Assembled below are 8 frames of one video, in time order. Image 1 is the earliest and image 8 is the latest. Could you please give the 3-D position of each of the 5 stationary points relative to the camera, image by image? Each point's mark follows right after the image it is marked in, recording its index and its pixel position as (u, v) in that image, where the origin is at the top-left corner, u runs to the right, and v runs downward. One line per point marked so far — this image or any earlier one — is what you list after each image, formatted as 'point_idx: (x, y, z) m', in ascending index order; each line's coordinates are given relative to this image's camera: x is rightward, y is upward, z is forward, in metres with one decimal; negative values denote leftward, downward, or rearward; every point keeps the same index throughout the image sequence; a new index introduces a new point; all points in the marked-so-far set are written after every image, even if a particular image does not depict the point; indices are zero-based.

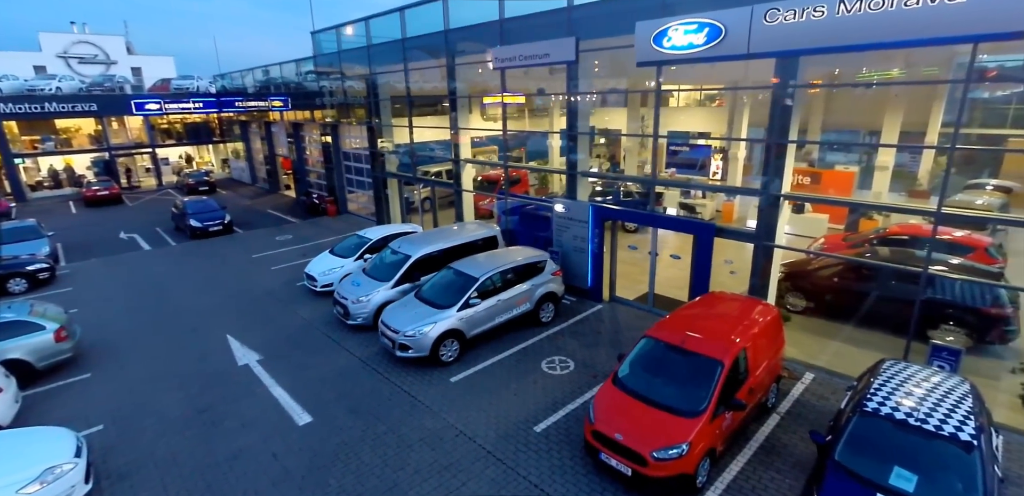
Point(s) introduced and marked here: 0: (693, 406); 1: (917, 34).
0: (+2.2, -1.9, +6.0) m
1: (+5.3, +2.8, +6.5) m
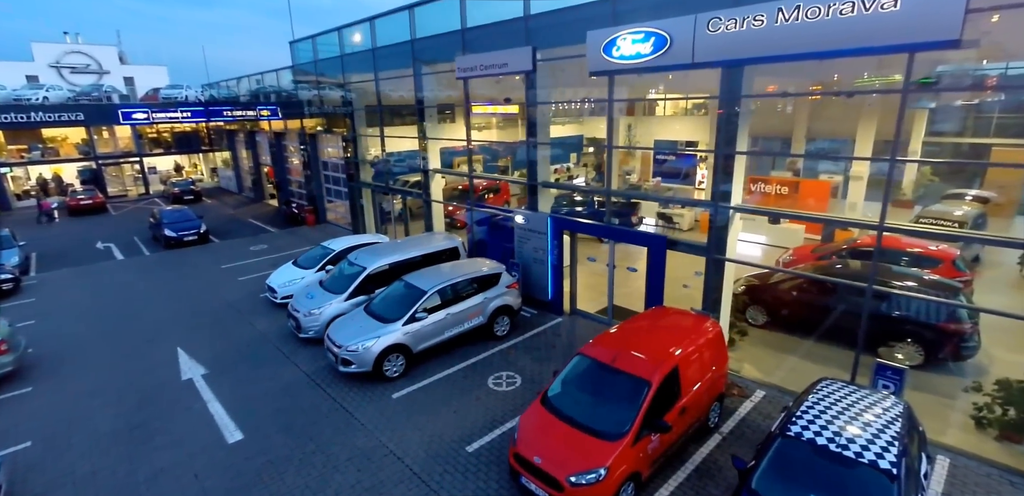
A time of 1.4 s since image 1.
0: (+1.2, -2.1, +5.8) m
1: (+4.3, +2.6, +6.3) m
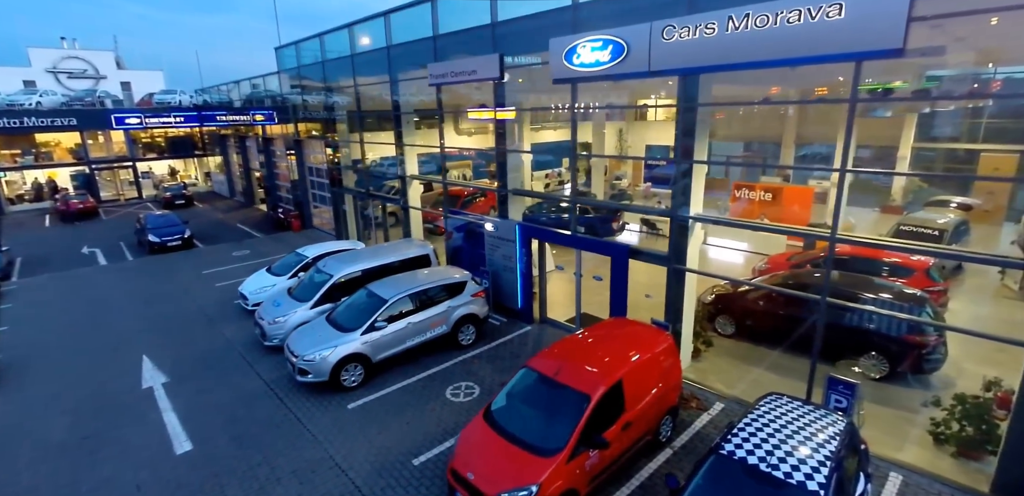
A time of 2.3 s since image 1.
0: (+0.5, -2.2, +5.7) m
1: (+3.6, +2.4, +6.2) m
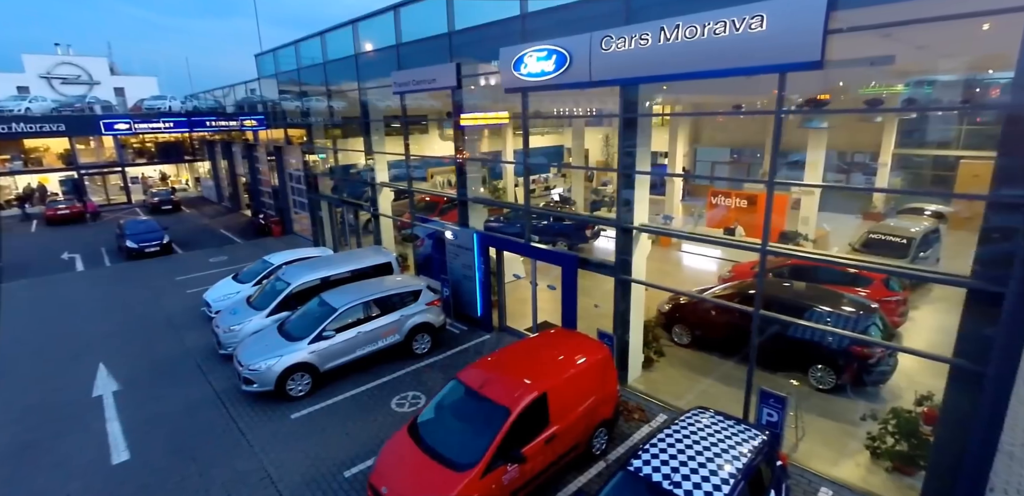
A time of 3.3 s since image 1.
0: (-0.5, -2.4, +5.6) m
1: (+2.7, +2.3, +6.2) m
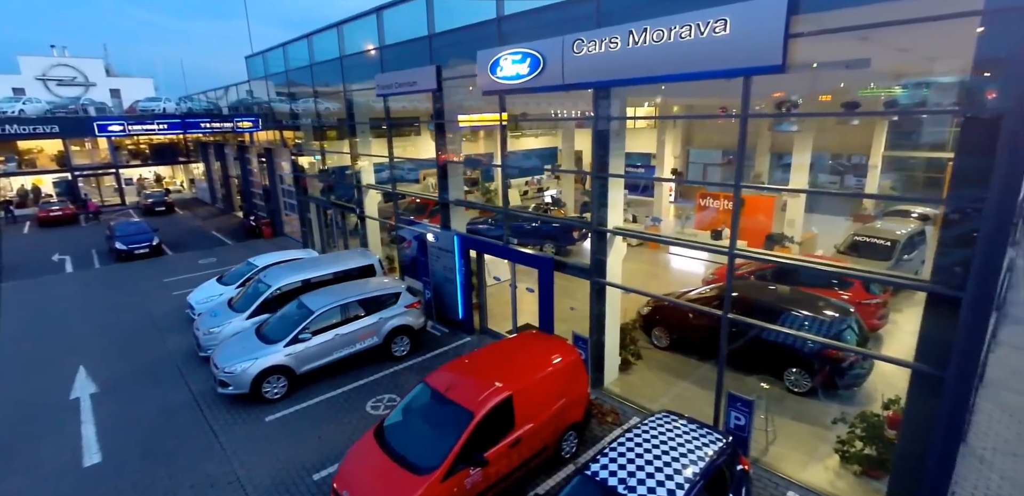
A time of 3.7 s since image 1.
0: (-0.9, -2.4, +5.6) m
1: (+2.2, +2.2, +6.2) m
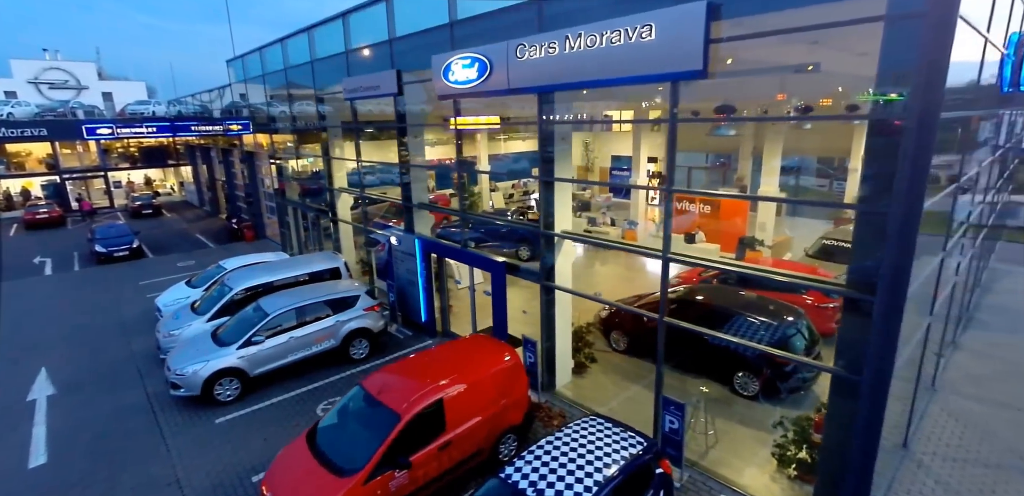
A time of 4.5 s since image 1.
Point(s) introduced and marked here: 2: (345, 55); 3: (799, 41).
0: (-1.8, -2.5, +5.7) m
1: (+1.4, +2.2, +6.2) m
2: (-4.1, +4.8, +12.3) m
3: (+3.0, +2.2, +5.3) m
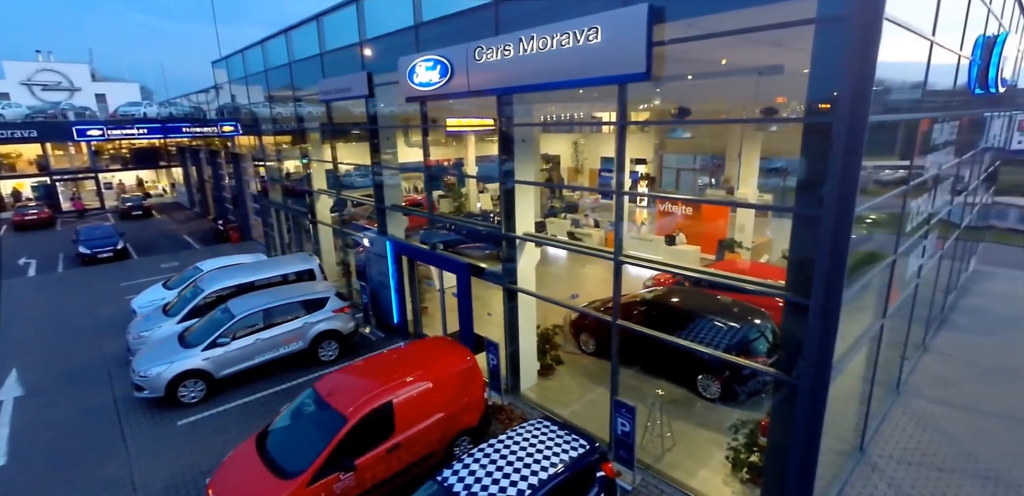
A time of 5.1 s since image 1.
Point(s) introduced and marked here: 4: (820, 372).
0: (-2.4, -2.5, +5.7) m
1: (+0.8, +2.2, +6.2) m
2: (-4.7, +4.7, +12.3) m
3: (+2.4, +2.2, +5.3) m
4: (+3.1, -1.2, +5.0) m
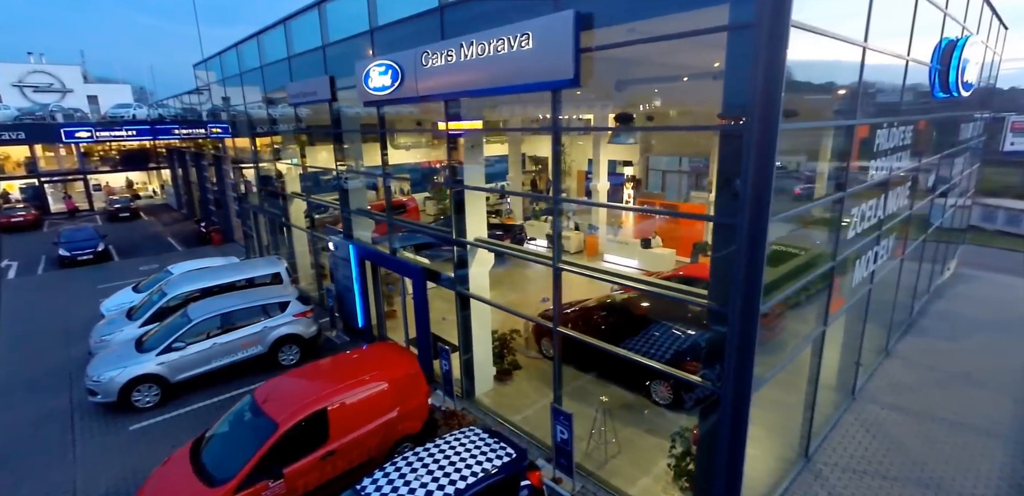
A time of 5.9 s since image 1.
0: (-3.2, -2.6, +5.7) m
1: (0.0, +2.1, +6.2) m
2: (-5.5, +4.6, +12.3) m
3: (+1.6, +2.1, +5.2) m
4: (+2.3, -1.3, +5.0) m
